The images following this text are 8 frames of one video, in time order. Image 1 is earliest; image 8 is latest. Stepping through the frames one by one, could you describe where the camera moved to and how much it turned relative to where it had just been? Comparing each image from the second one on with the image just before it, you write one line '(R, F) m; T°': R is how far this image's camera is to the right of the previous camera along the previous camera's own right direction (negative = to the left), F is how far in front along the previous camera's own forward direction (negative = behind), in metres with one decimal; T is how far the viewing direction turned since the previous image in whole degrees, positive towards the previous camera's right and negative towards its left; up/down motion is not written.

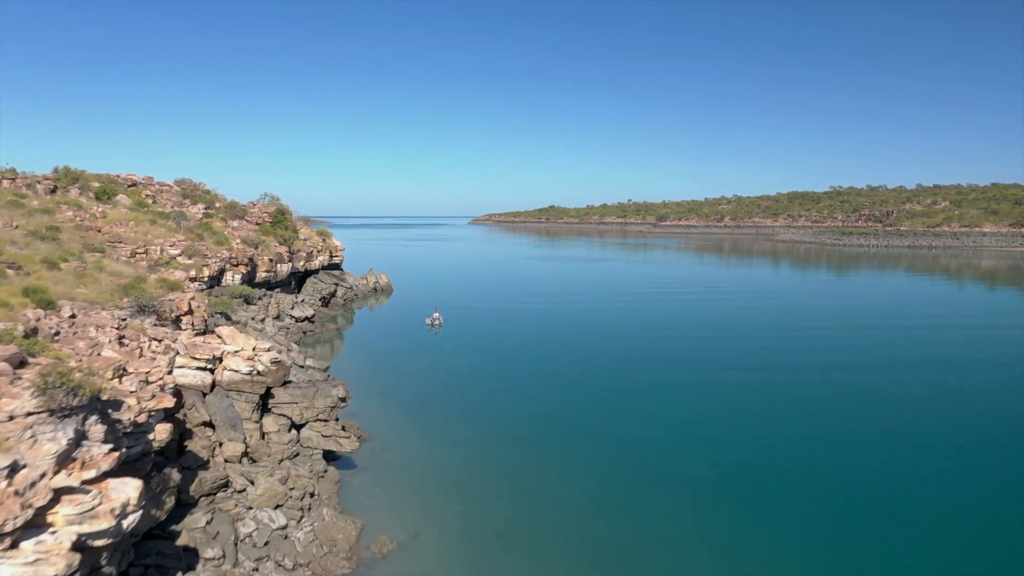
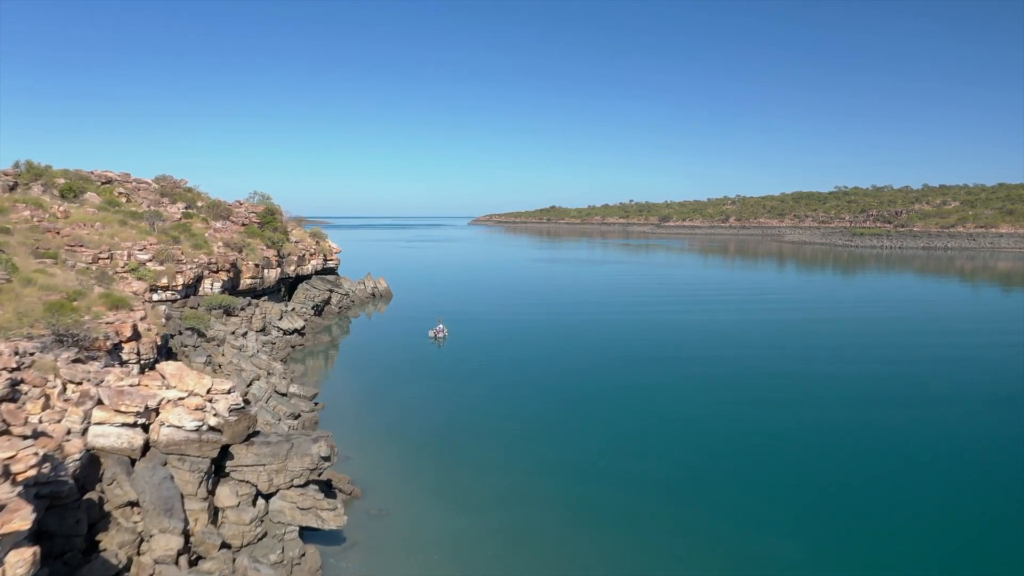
(-0.7, +3.6) m; 0°
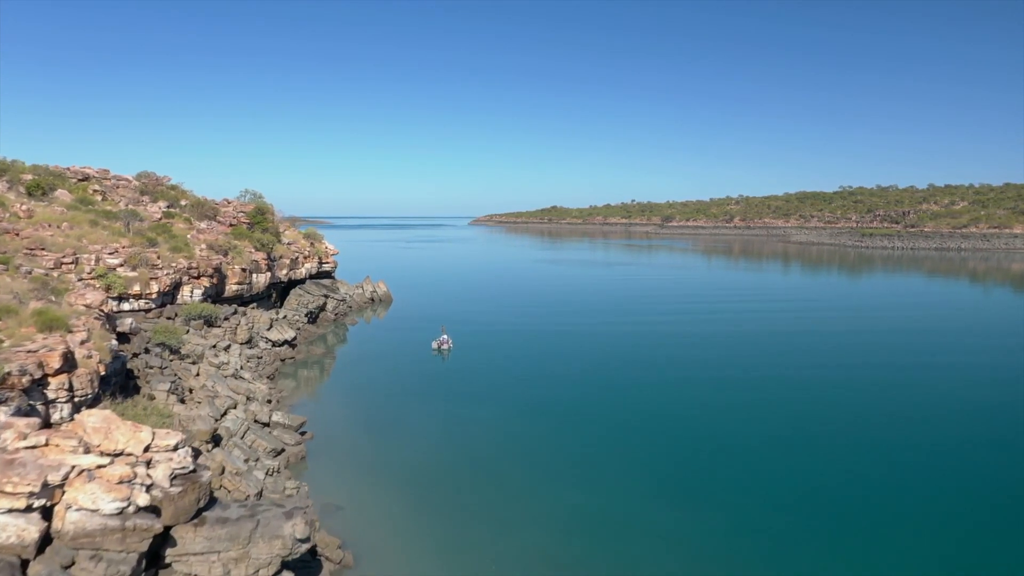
(-0.6, +2.8) m; 0°
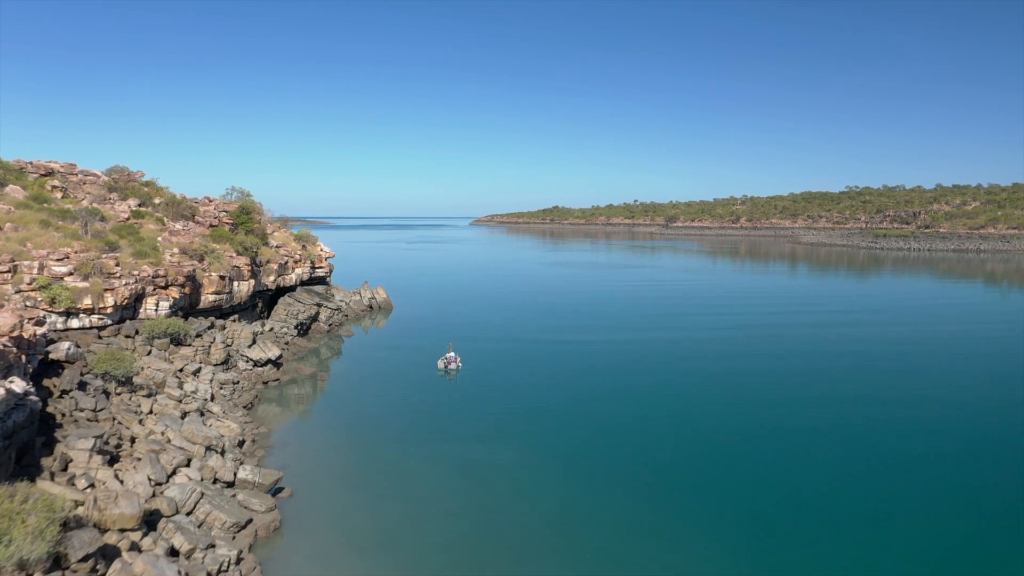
(-0.8, +3.8) m; 0°
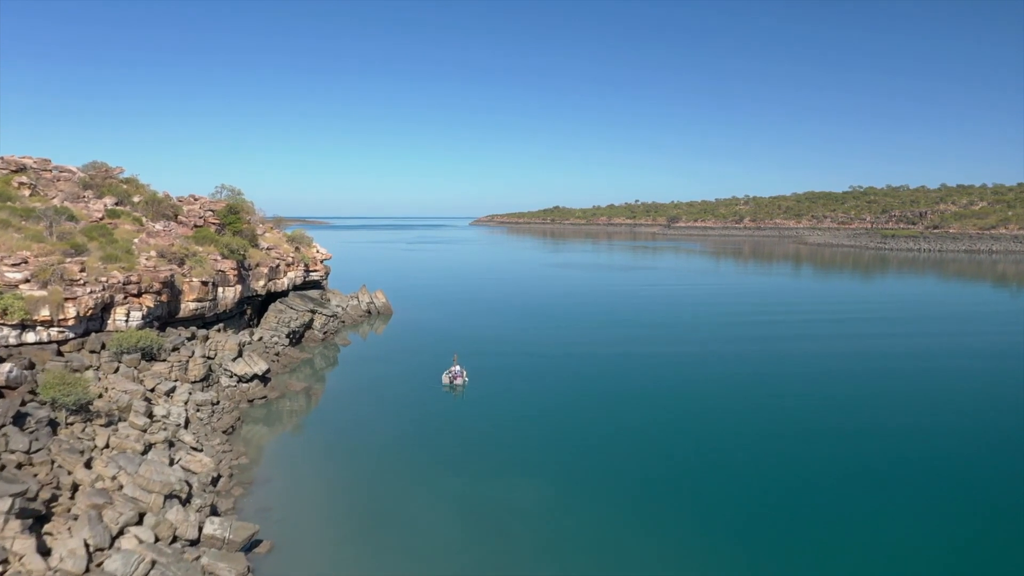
(-0.5, +2.3) m; 0°
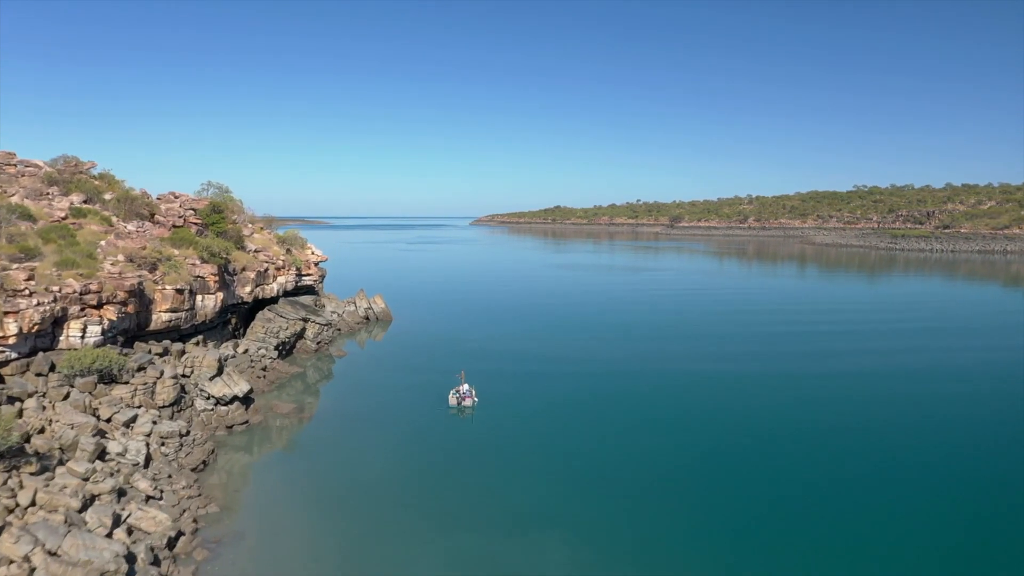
(-0.6, +2.7) m; 0°
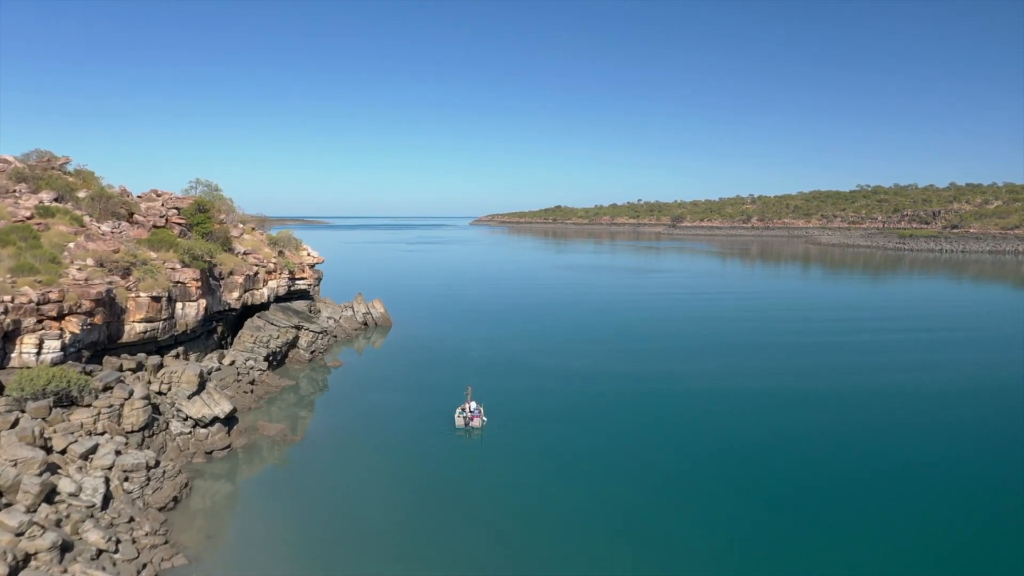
(-0.4, +2.0) m; 0°
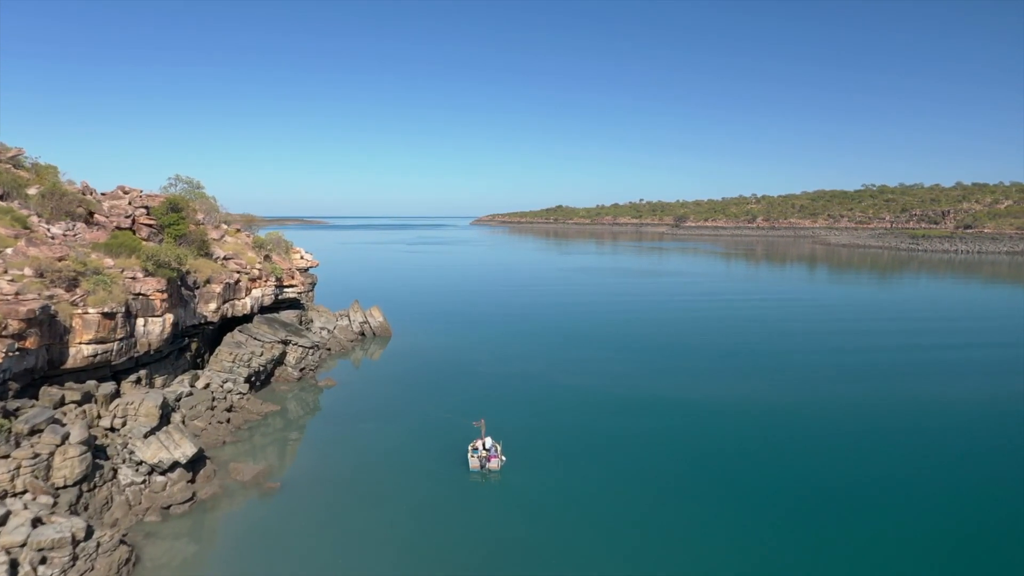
(-0.6, +3.1) m; 0°
